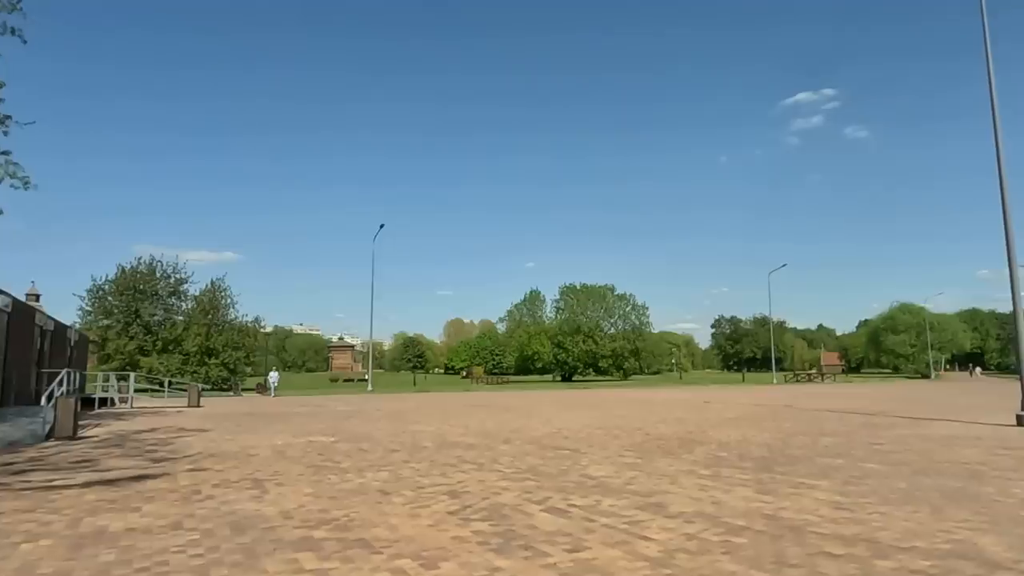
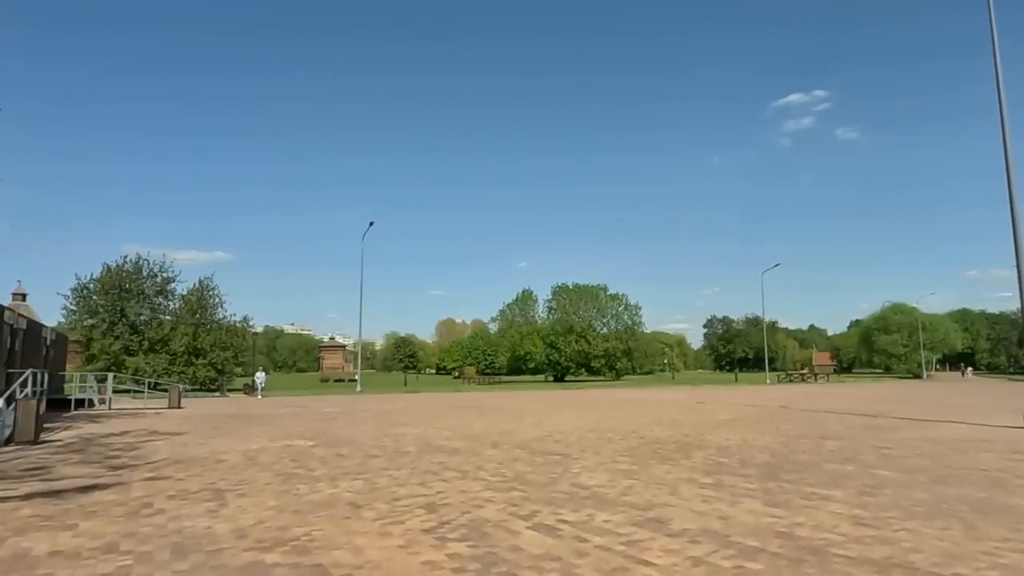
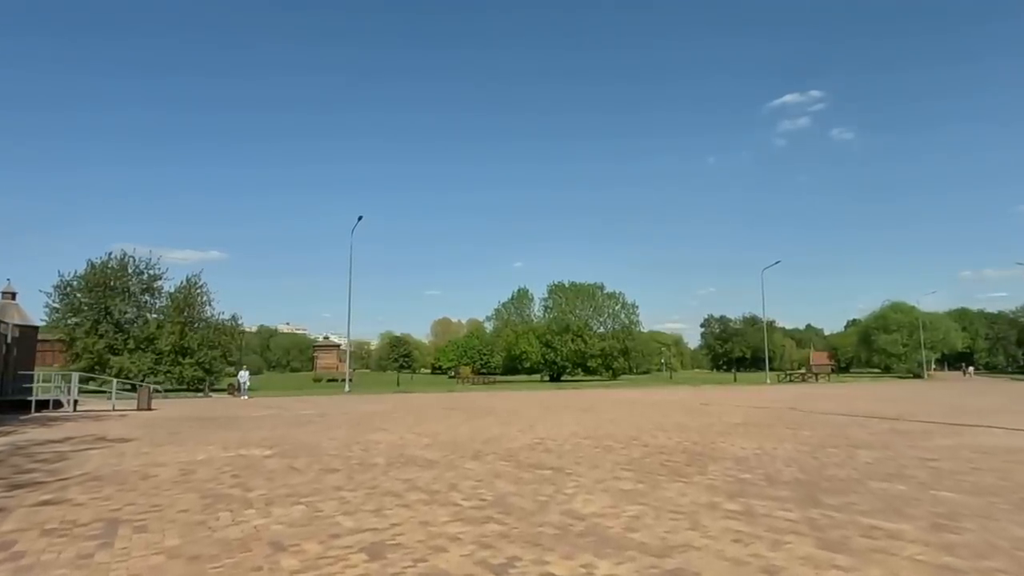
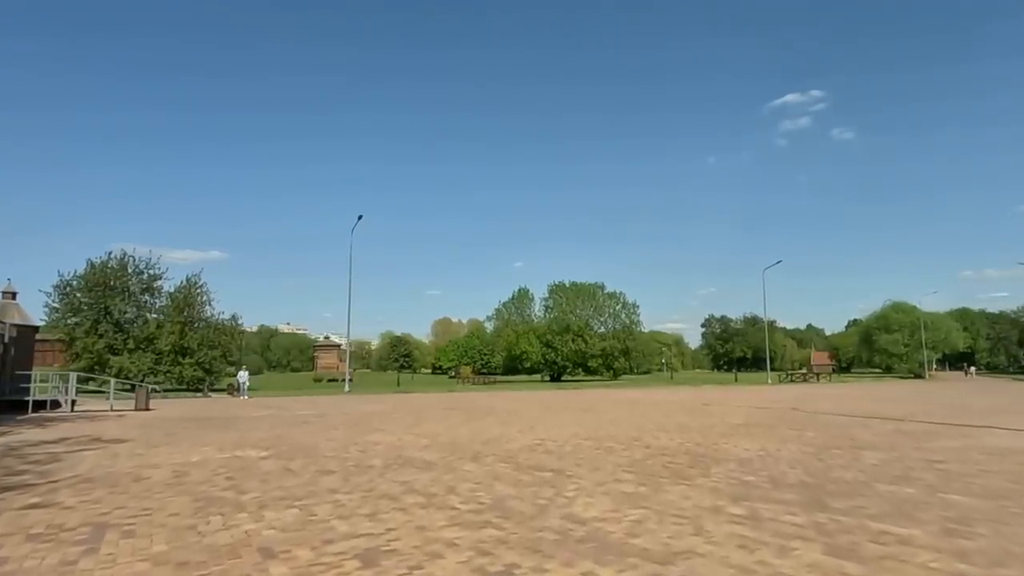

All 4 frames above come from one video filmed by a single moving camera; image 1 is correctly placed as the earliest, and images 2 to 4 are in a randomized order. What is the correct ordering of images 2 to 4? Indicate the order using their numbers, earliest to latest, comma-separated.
2, 3, 4
